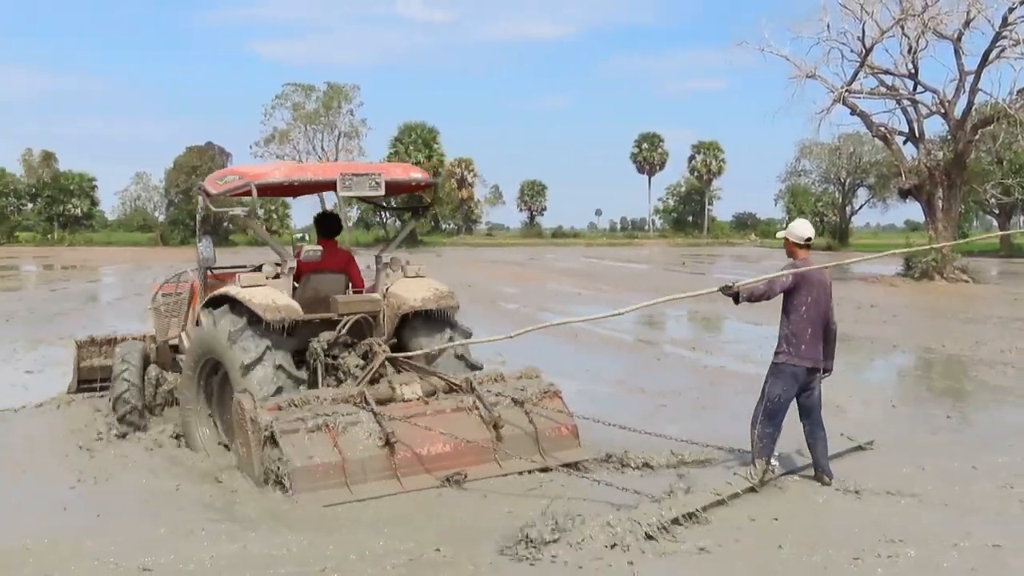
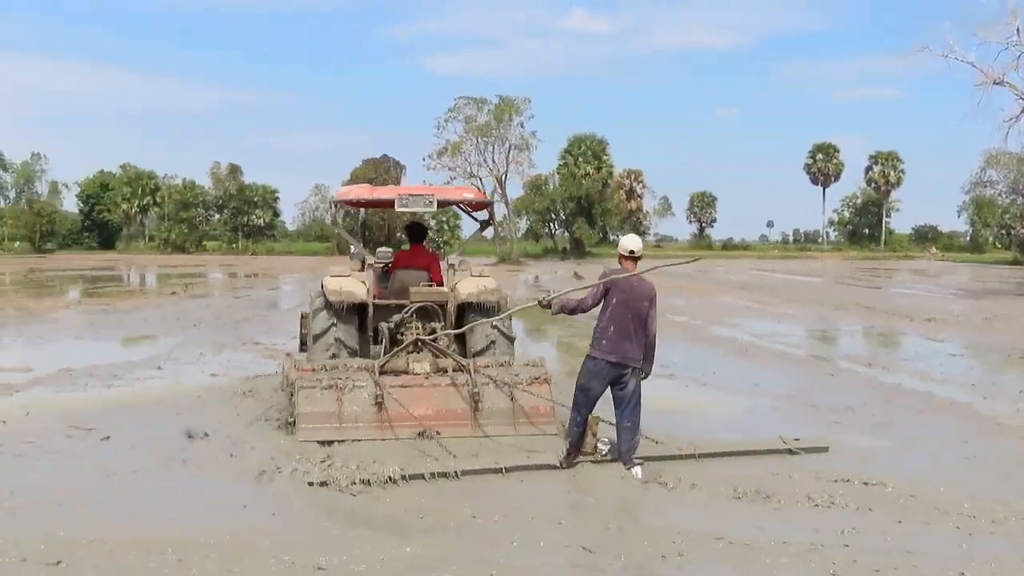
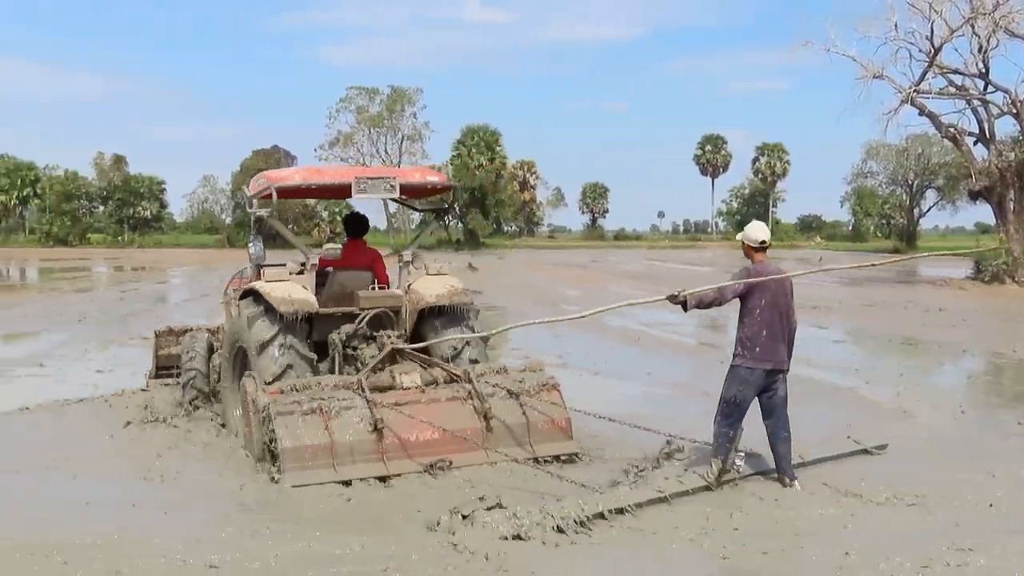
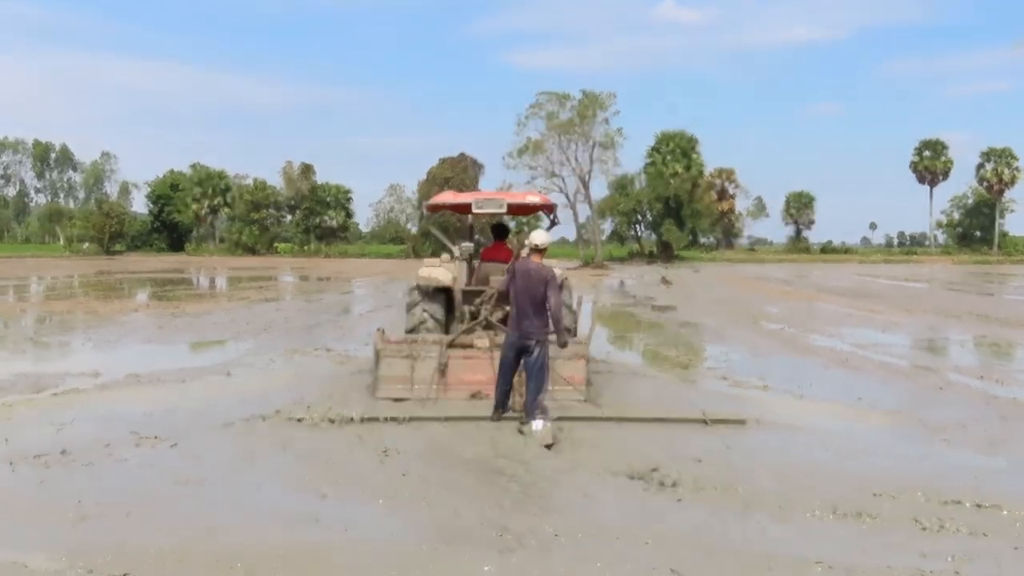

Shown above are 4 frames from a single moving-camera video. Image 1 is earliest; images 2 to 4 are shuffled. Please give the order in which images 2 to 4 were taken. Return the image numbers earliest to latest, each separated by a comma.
3, 2, 4
